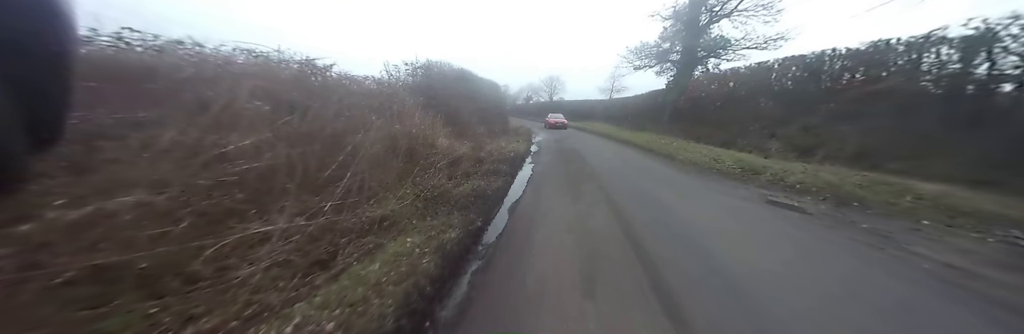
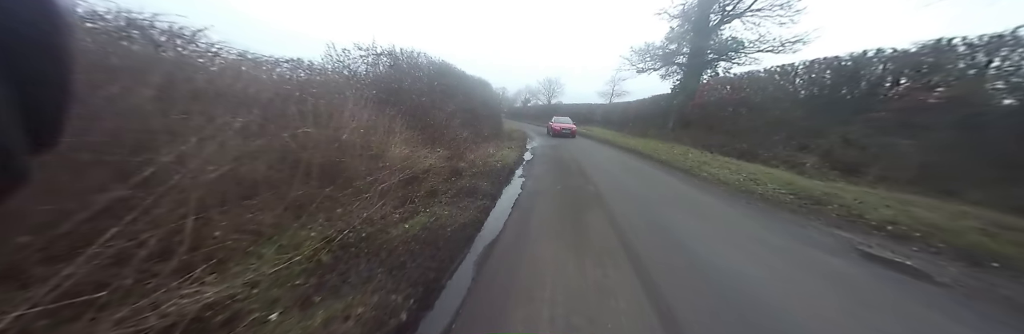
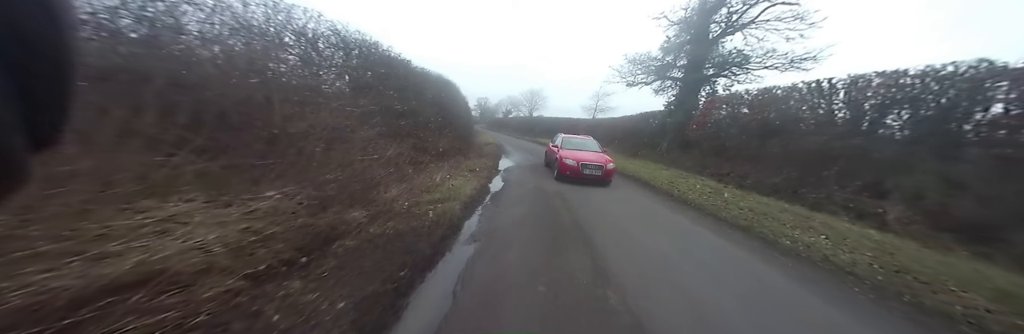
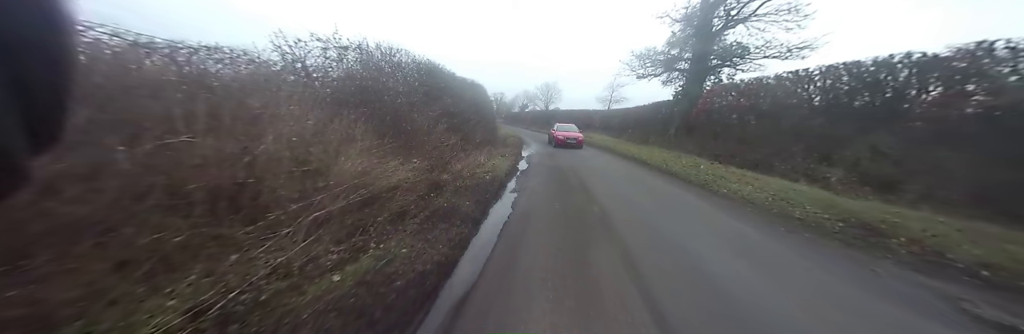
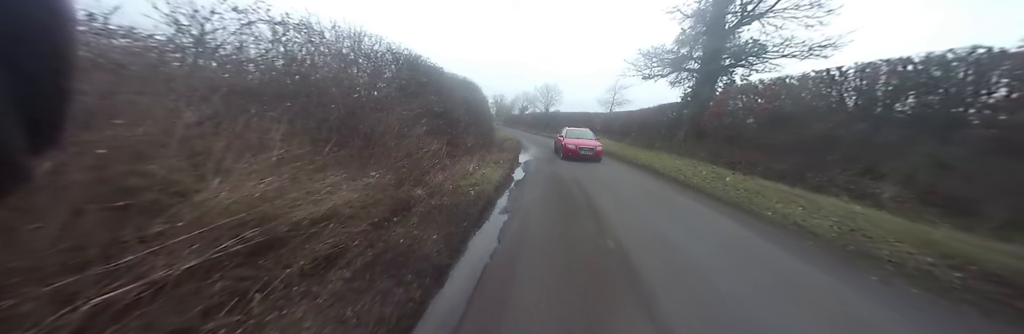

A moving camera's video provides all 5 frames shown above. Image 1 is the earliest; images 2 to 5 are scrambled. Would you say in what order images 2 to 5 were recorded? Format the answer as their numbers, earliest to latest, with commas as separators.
2, 4, 5, 3
